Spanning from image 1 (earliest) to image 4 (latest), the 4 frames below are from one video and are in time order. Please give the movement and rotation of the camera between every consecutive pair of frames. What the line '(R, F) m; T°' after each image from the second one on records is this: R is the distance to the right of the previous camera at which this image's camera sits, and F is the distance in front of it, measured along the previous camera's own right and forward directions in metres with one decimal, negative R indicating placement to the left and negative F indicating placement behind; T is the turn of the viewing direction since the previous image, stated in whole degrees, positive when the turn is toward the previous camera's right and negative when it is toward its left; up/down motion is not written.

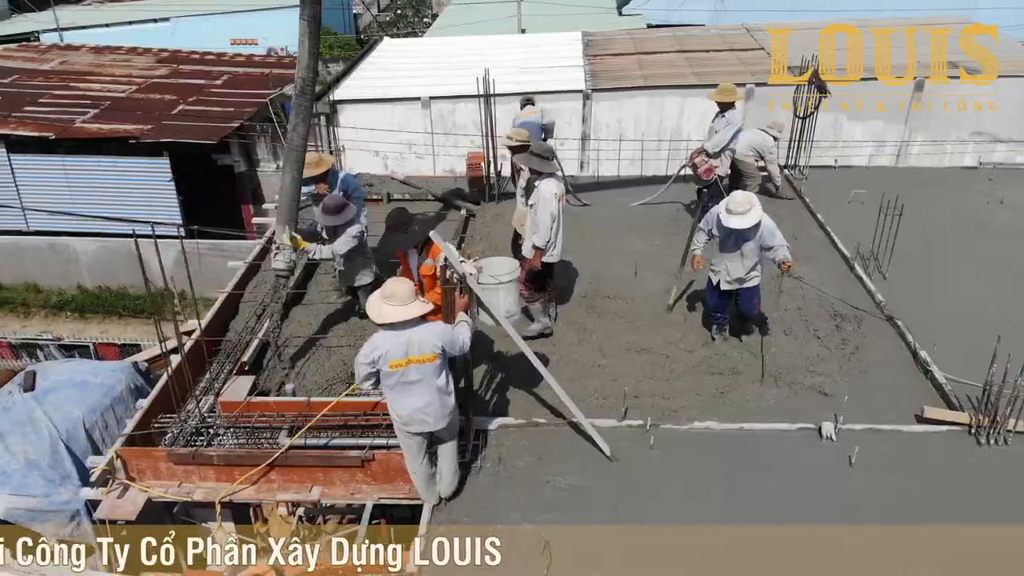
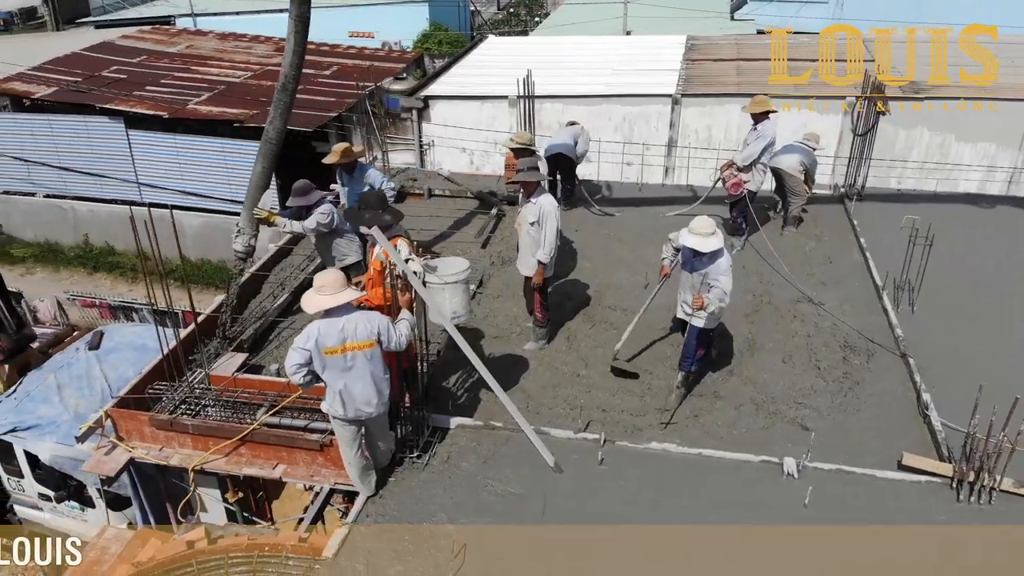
(+0.8, +0.1) m; -8°
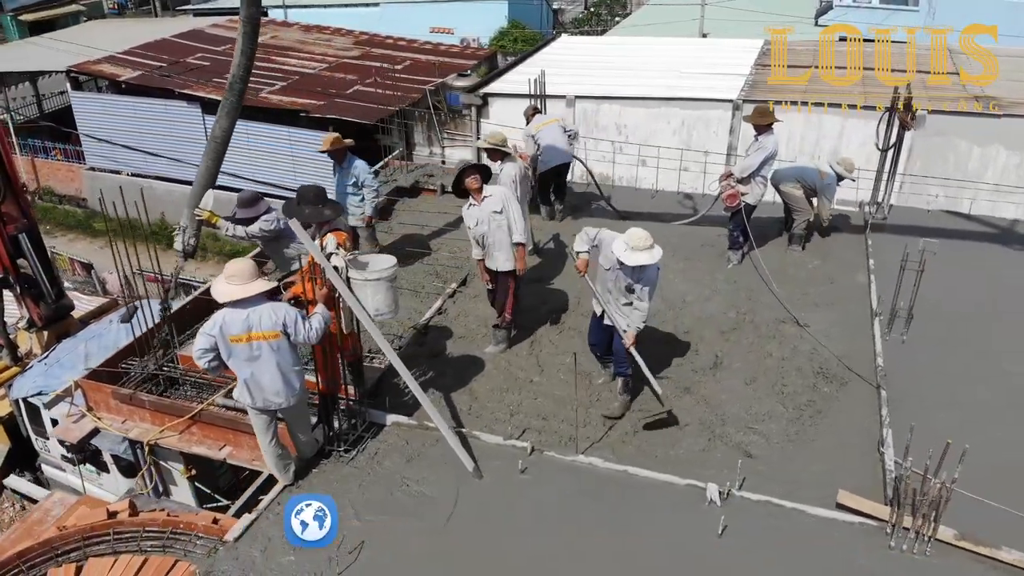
(+0.8, +0.1) m; -6°
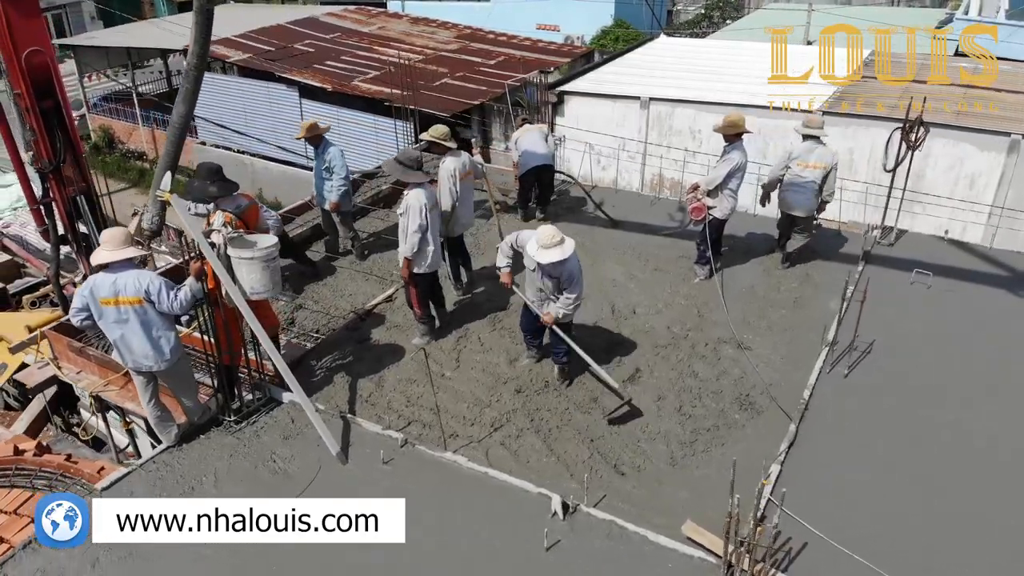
(+1.3, +0.1) m; -8°
